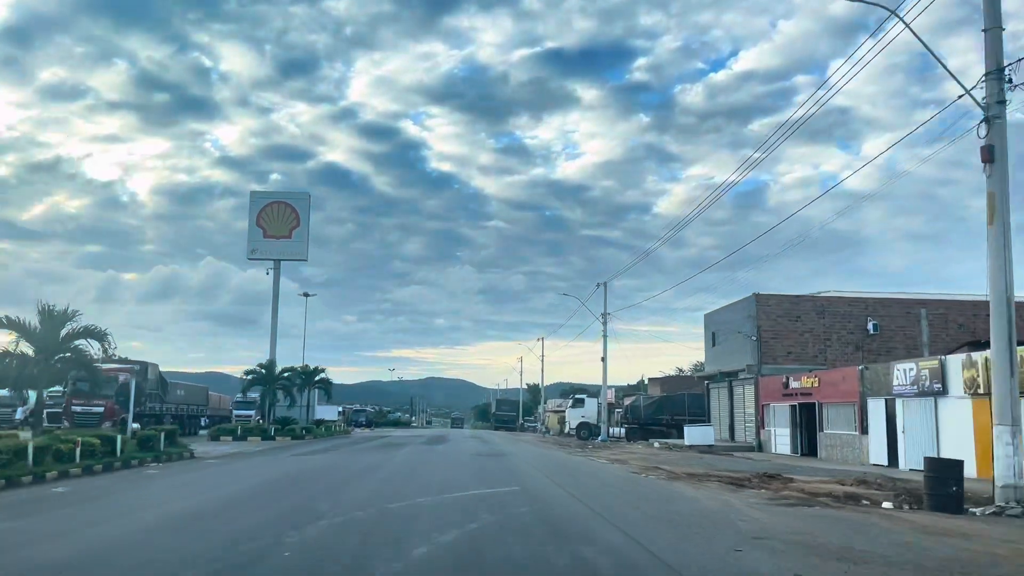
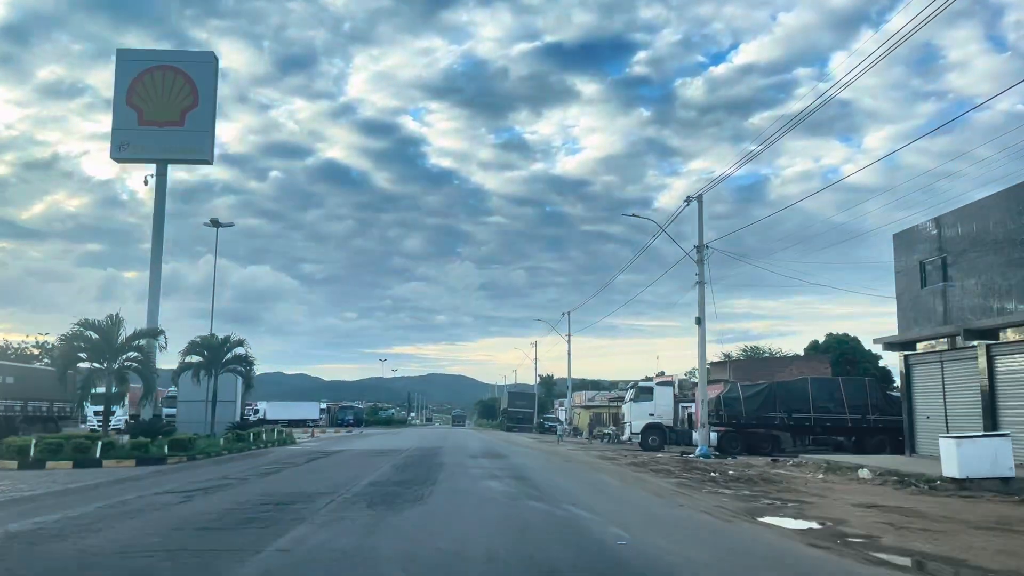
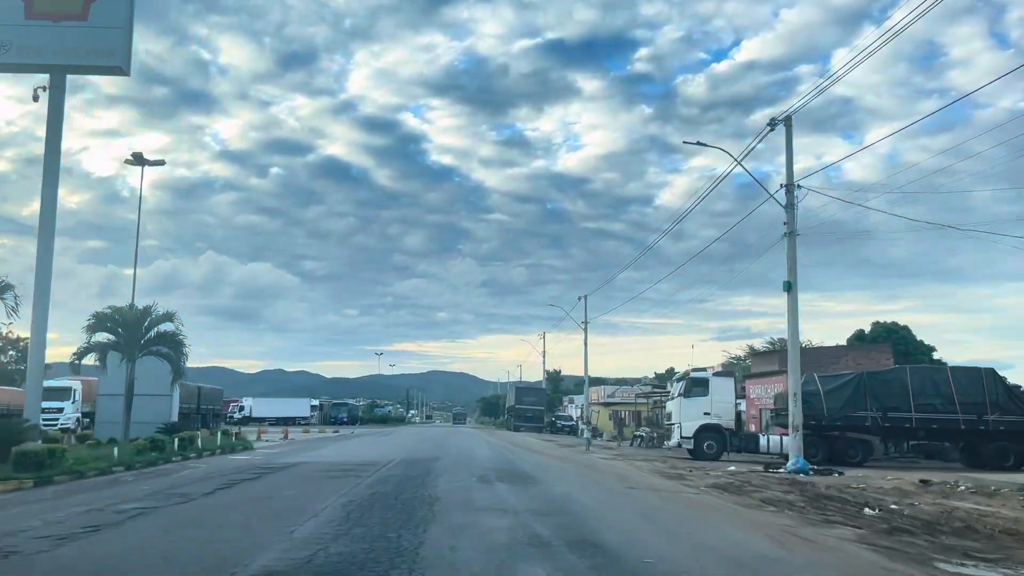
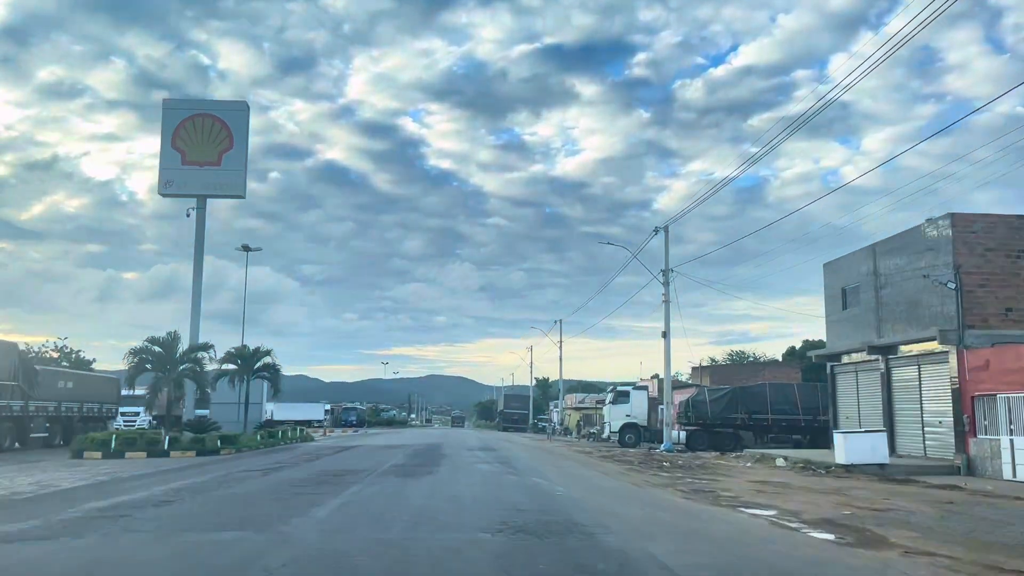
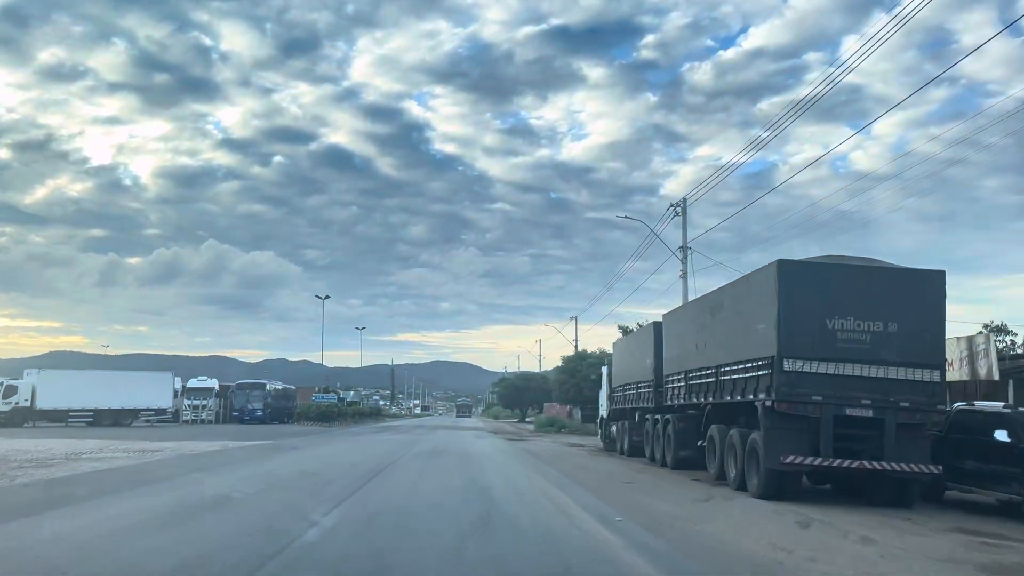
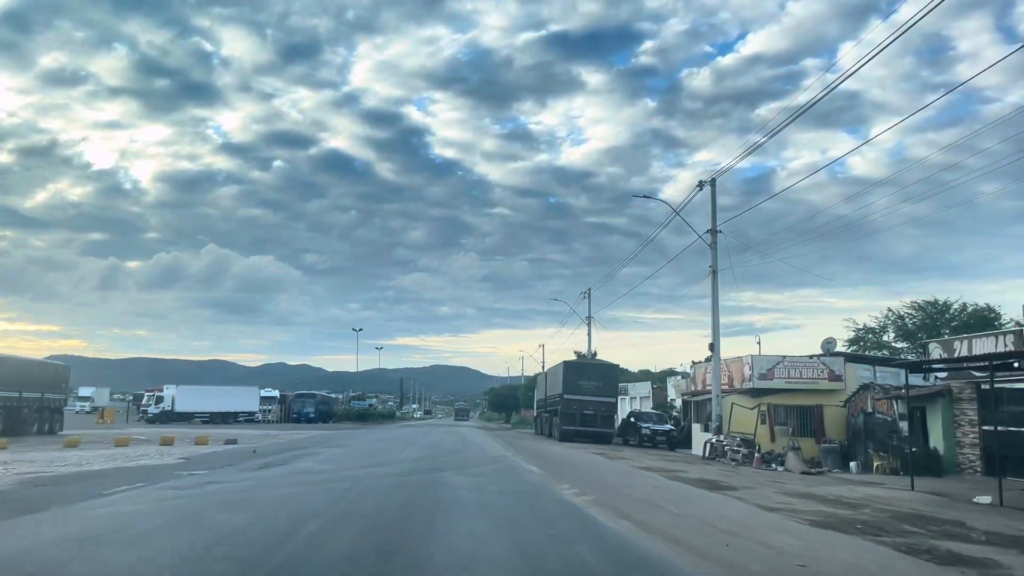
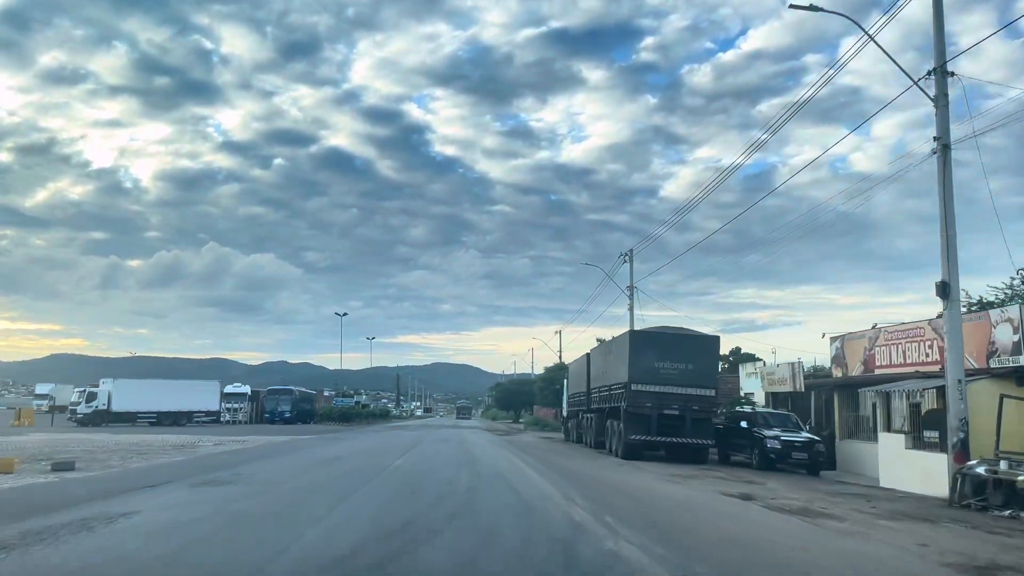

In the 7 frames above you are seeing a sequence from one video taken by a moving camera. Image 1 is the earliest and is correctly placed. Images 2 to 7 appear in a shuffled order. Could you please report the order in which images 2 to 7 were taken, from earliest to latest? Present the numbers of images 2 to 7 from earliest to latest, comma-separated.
4, 2, 3, 6, 7, 5
